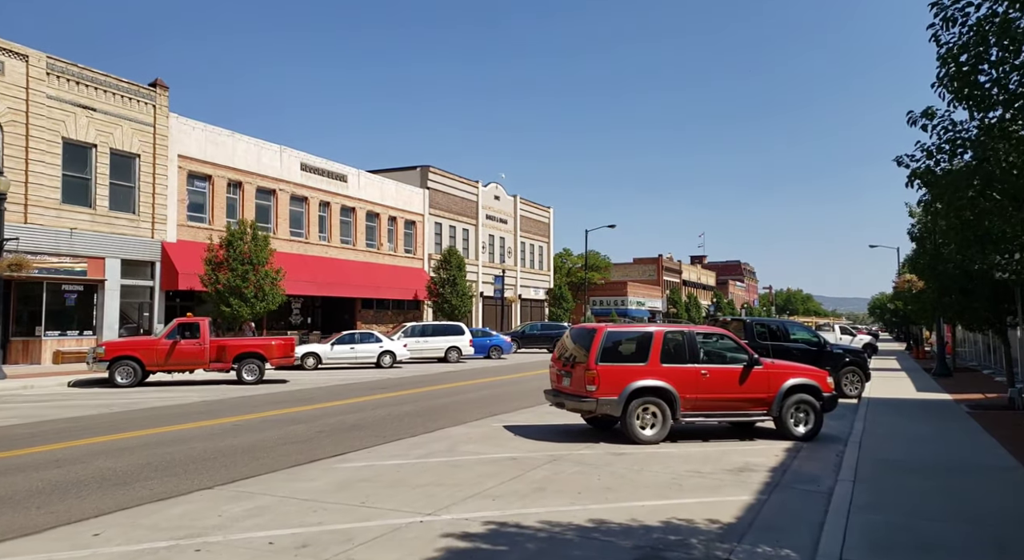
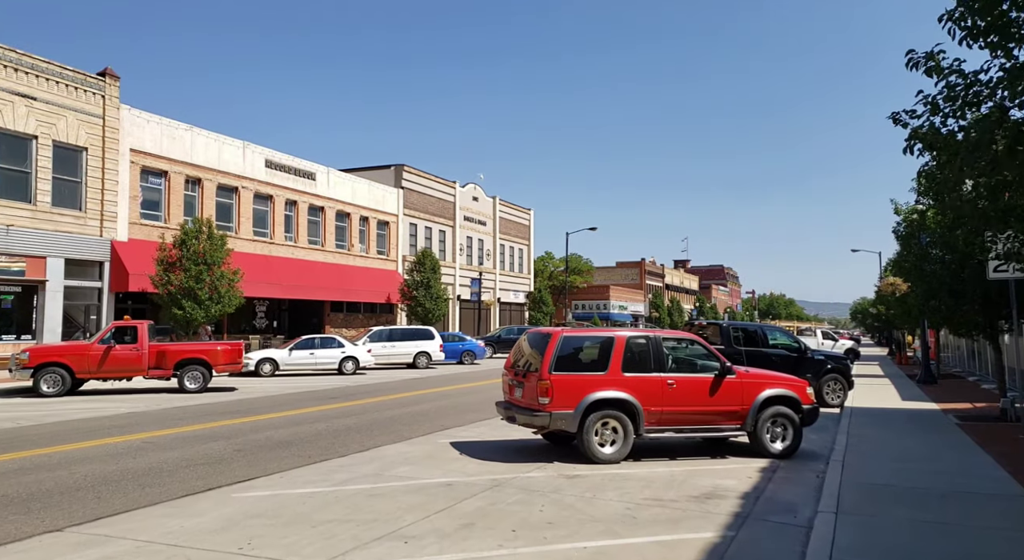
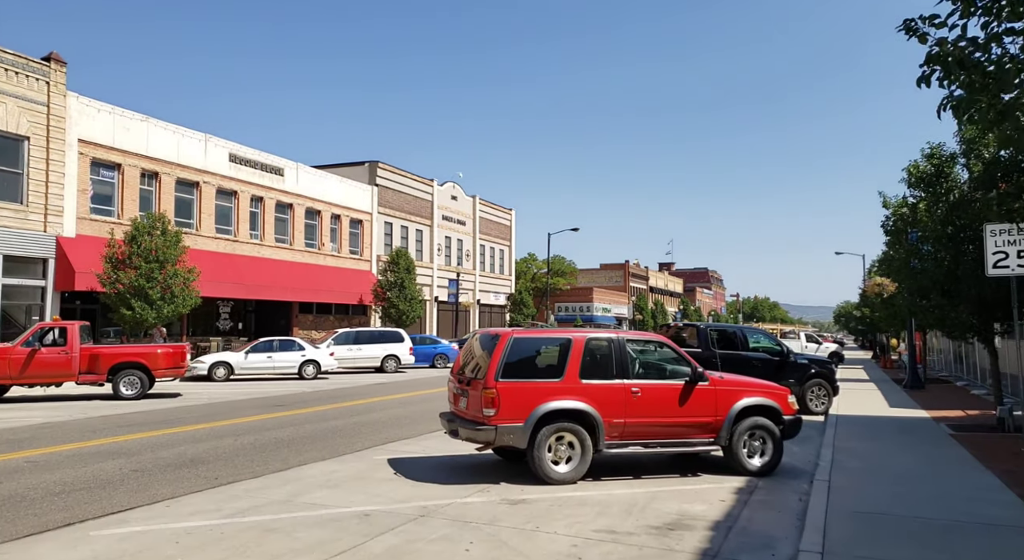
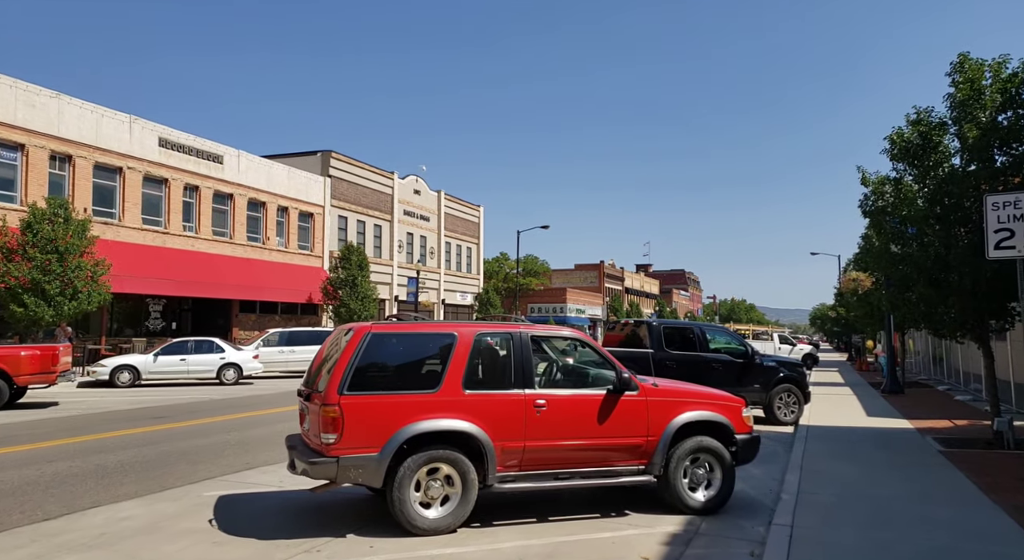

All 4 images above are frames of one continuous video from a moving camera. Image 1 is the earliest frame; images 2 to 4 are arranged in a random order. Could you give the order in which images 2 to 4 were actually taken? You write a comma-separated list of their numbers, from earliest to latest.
2, 3, 4
